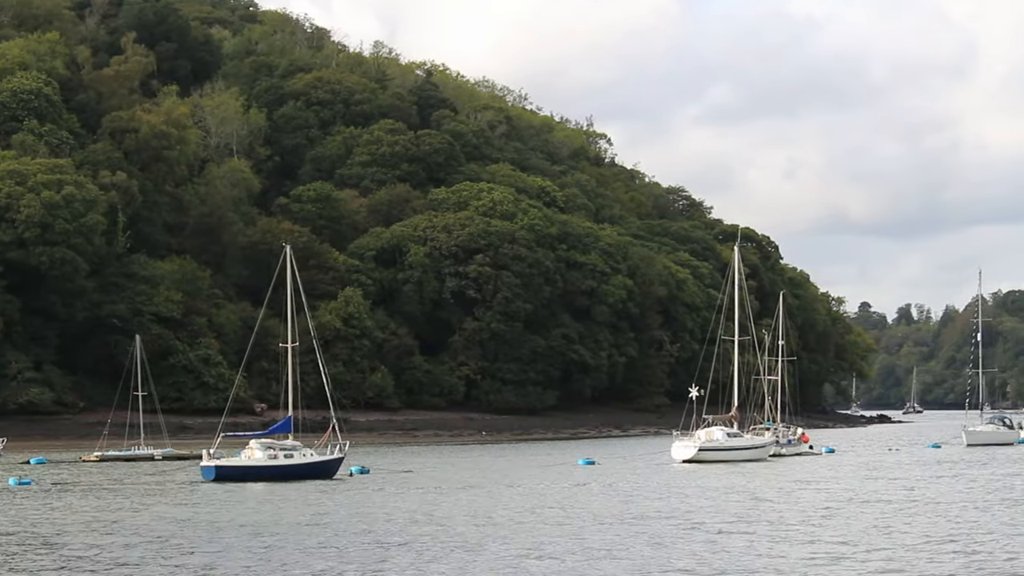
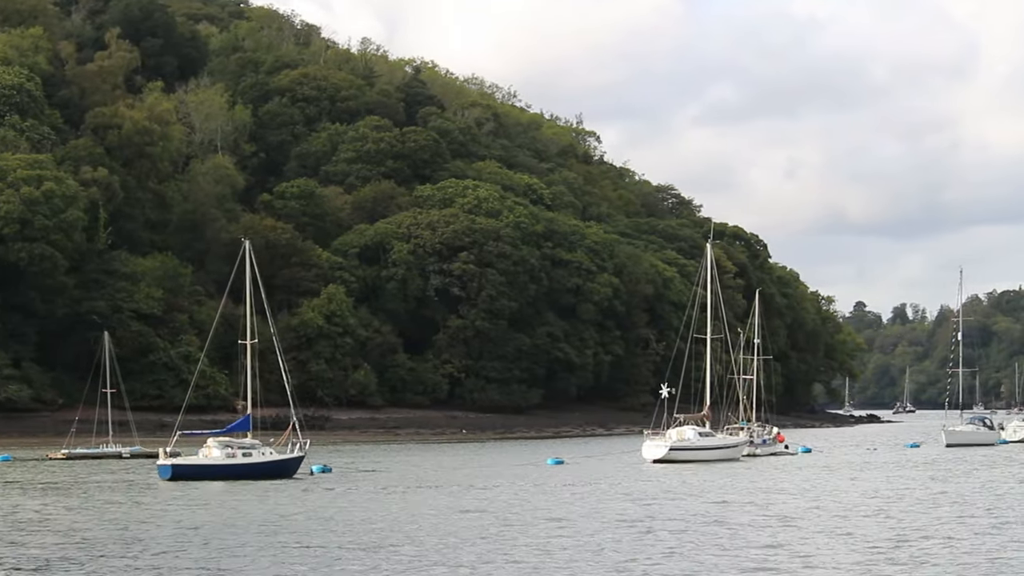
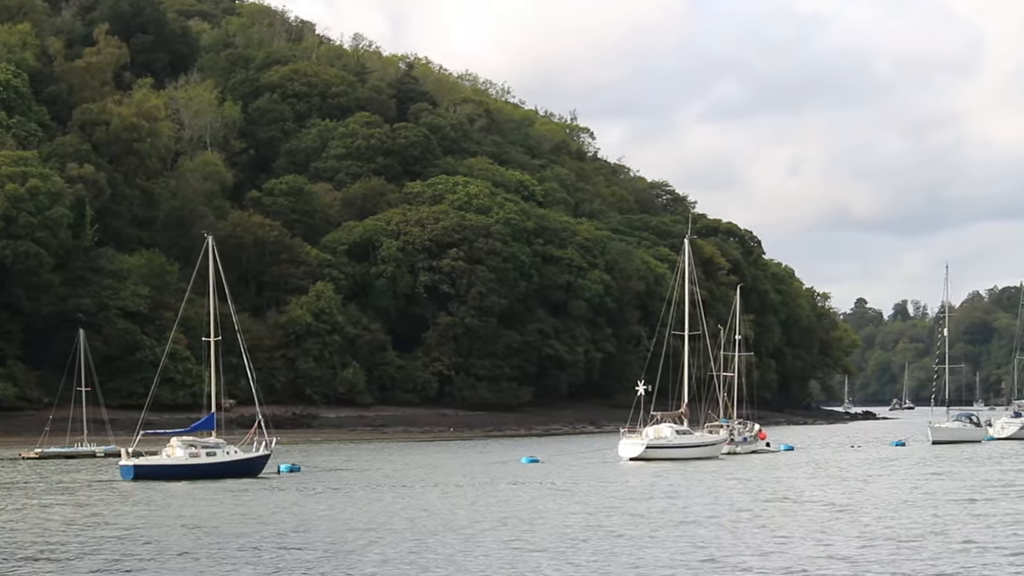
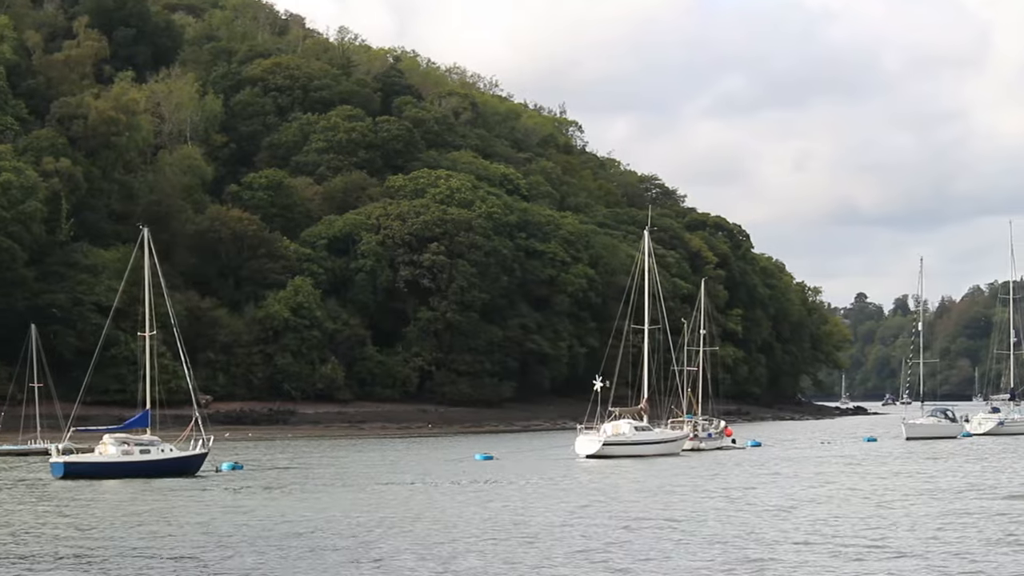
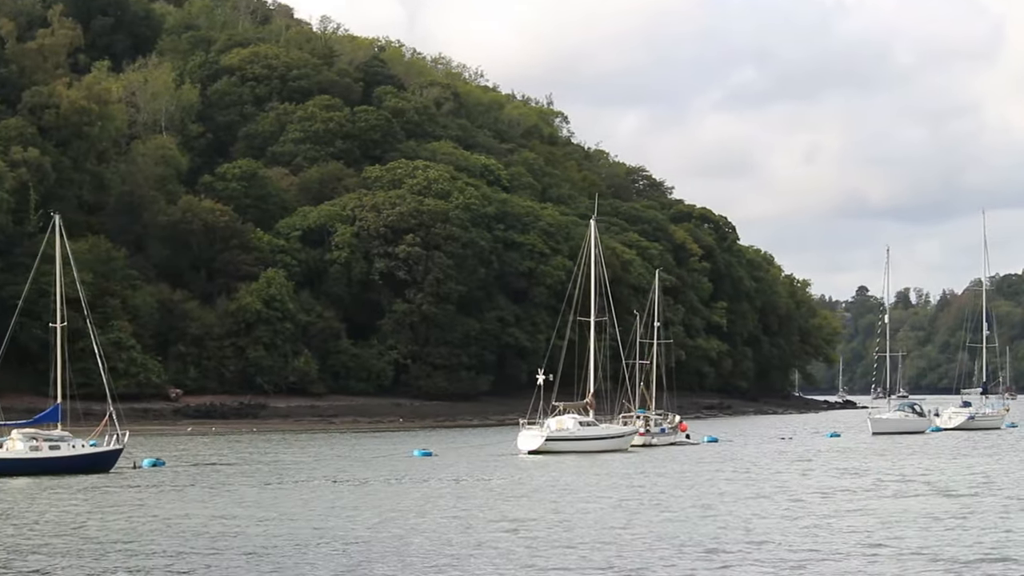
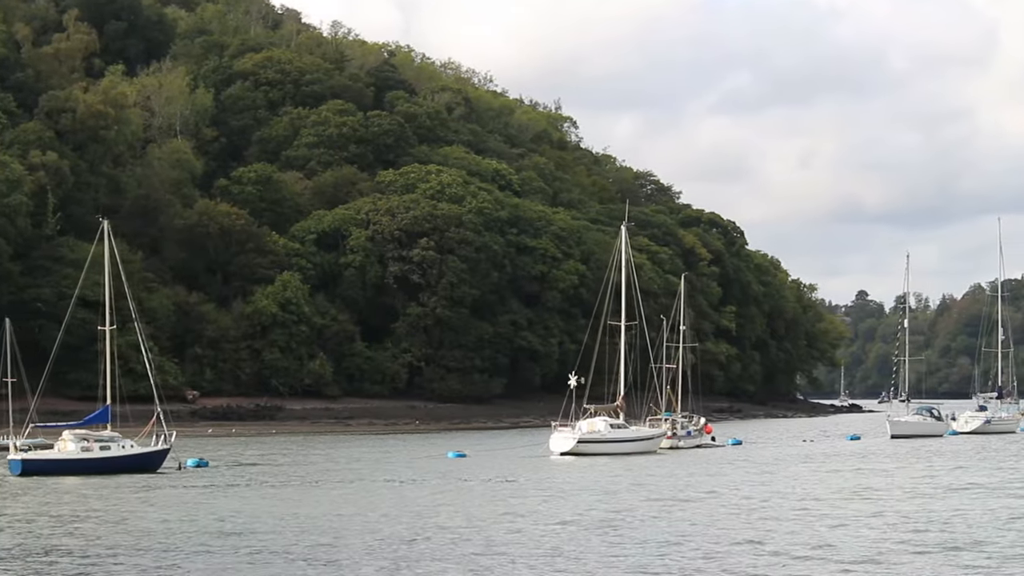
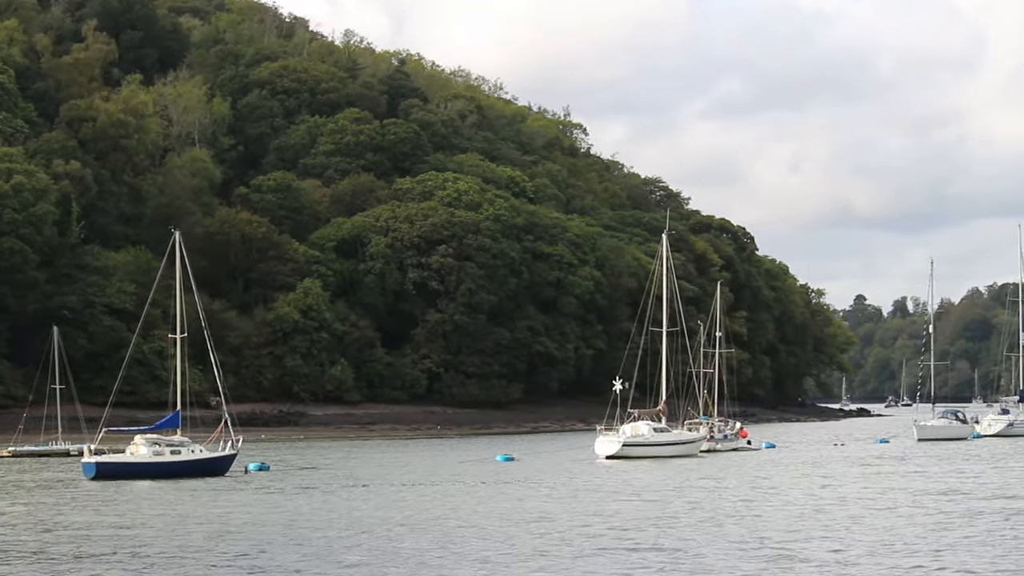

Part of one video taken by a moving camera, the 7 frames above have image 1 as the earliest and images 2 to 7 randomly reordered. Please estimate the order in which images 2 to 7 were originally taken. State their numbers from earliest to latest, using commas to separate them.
2, 3, 7, 4, 6, 5
